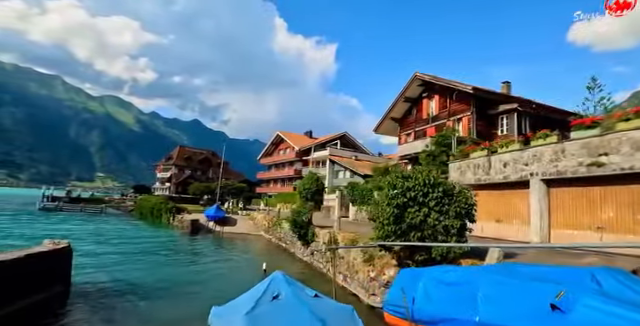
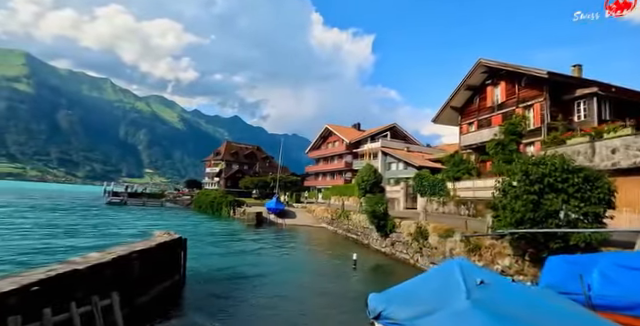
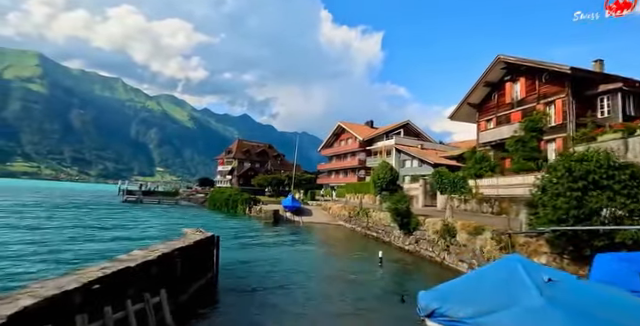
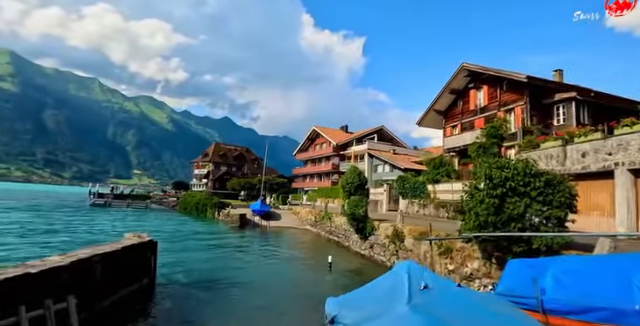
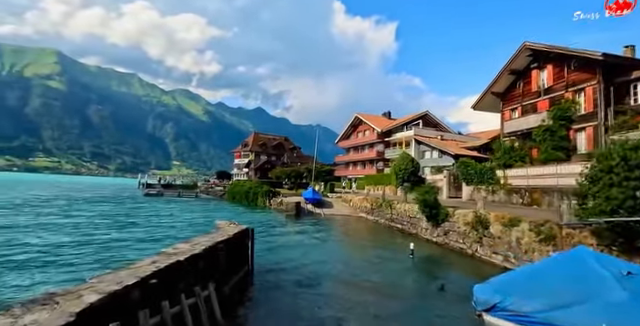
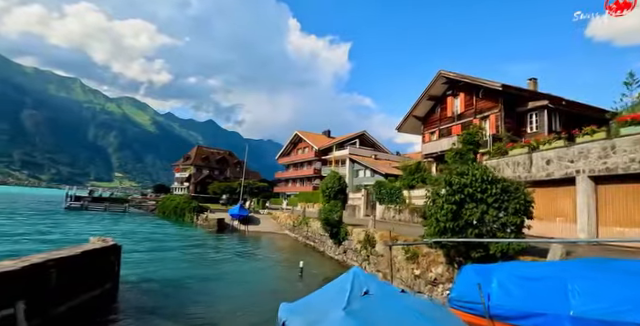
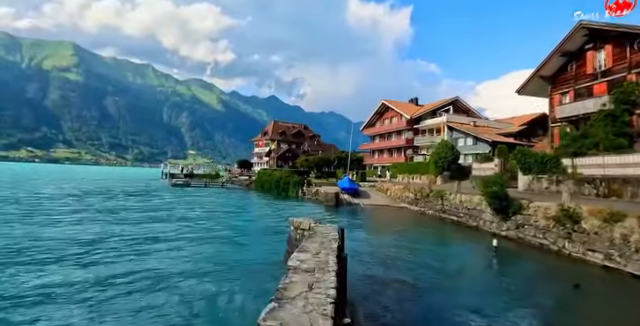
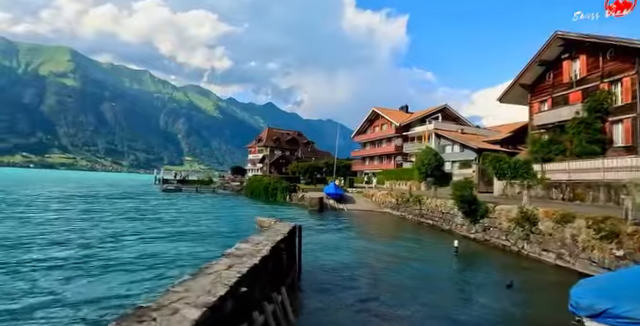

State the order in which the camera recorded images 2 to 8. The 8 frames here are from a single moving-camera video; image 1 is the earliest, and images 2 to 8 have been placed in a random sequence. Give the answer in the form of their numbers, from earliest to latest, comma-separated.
6, 4, 2, 3, 5, 8, 7
